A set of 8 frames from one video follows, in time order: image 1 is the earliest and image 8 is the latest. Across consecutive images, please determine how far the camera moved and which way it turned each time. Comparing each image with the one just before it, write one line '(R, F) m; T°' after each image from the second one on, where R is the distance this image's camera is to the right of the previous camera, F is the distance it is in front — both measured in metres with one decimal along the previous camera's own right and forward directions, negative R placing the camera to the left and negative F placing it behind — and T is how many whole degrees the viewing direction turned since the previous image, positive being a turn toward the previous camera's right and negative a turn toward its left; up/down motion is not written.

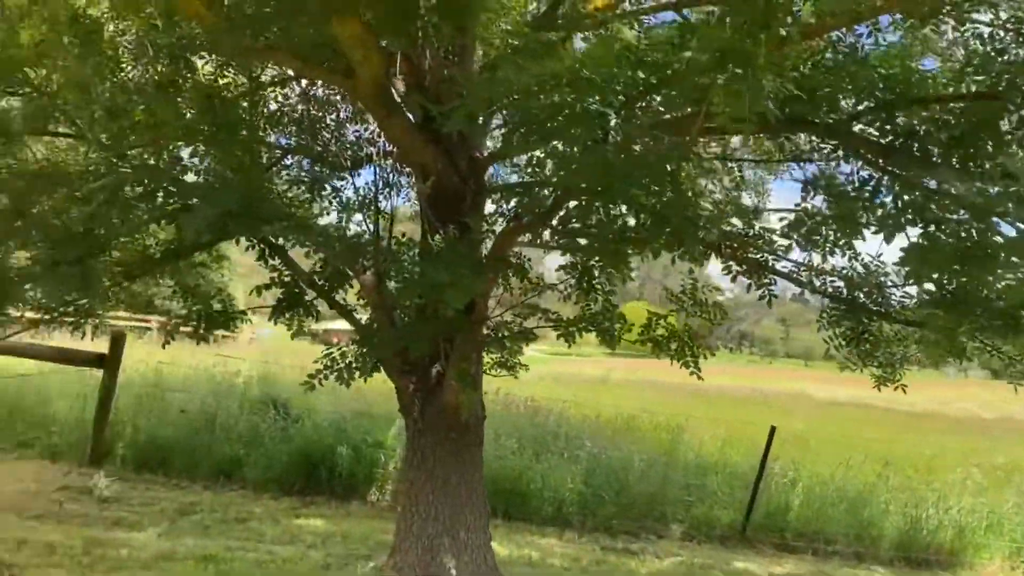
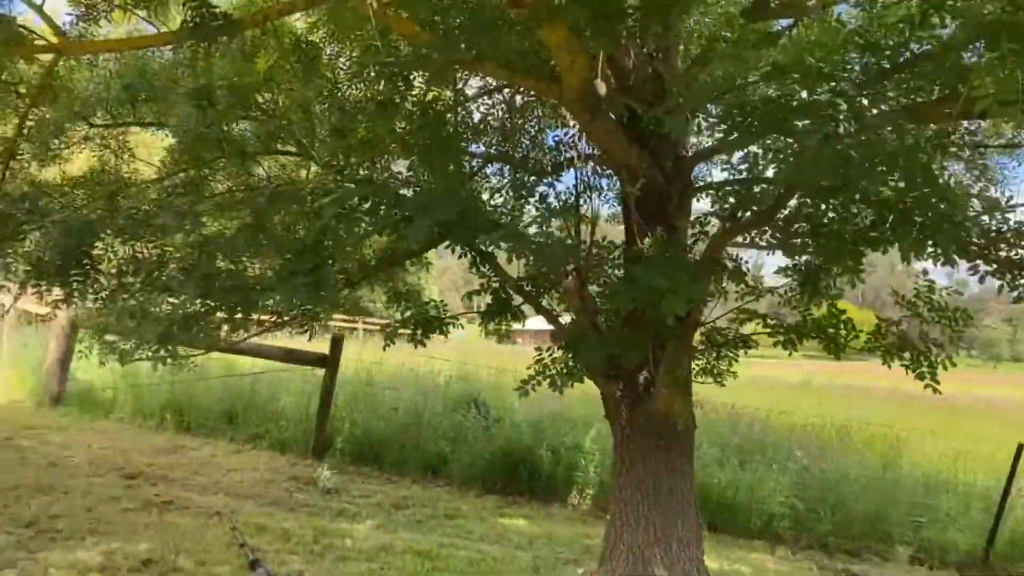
(-0.1, 0.0) m; -13°
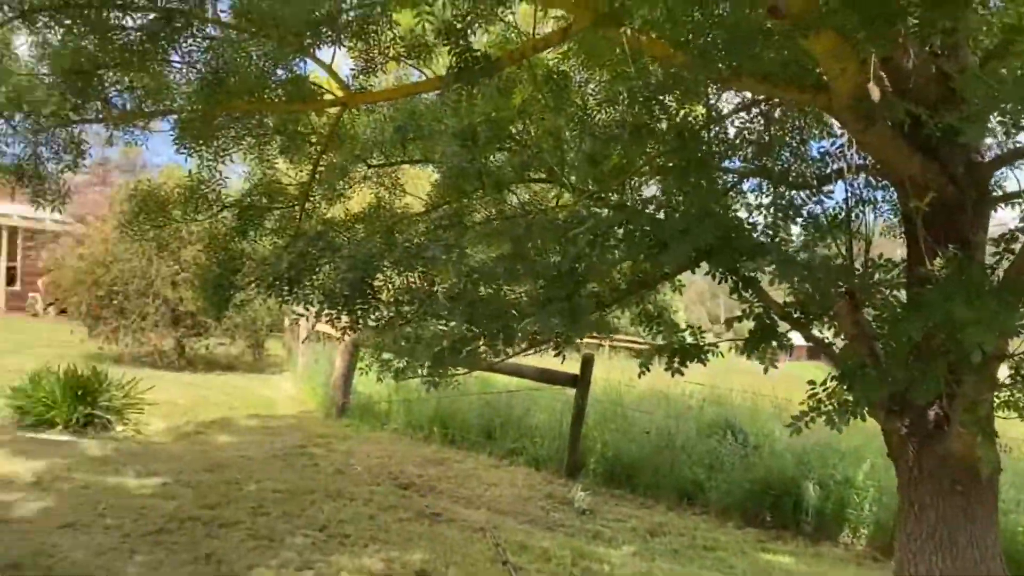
(-0.1, 0.0) m; -17°
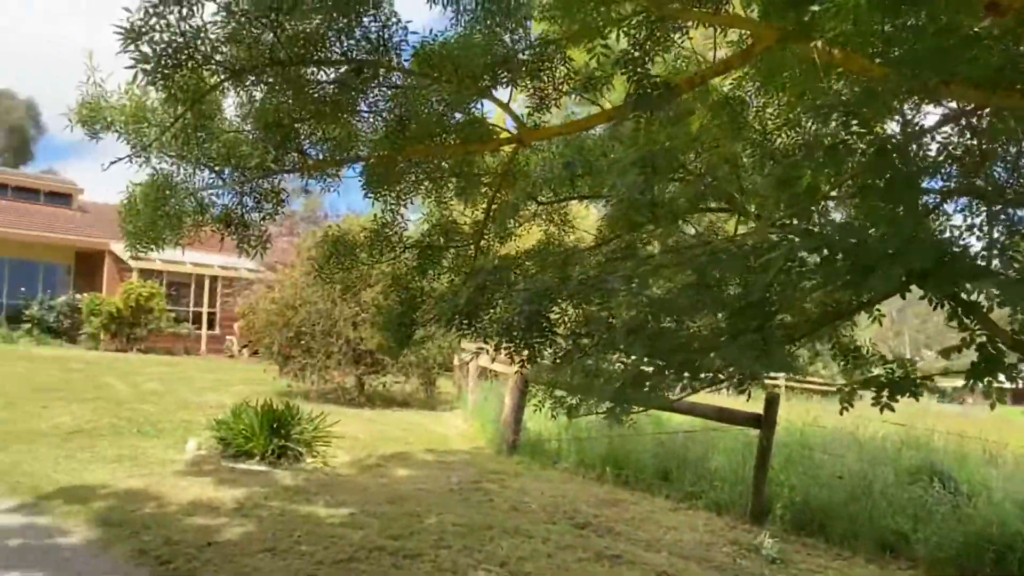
(-0.1, +0.1) m; -11°
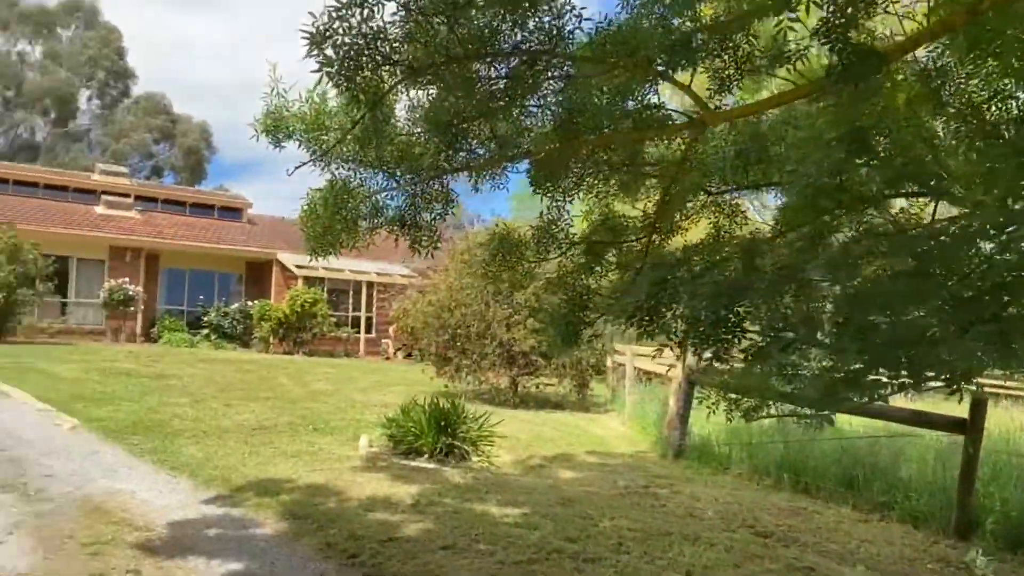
(-0.3, +0.2) m; -10°
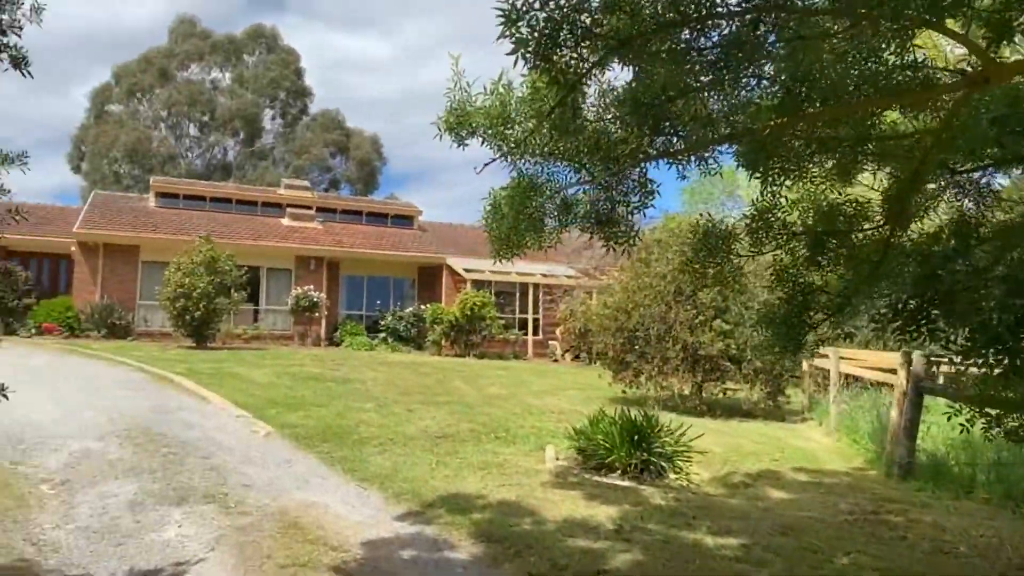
(-0.3, +0.6) m; -11°
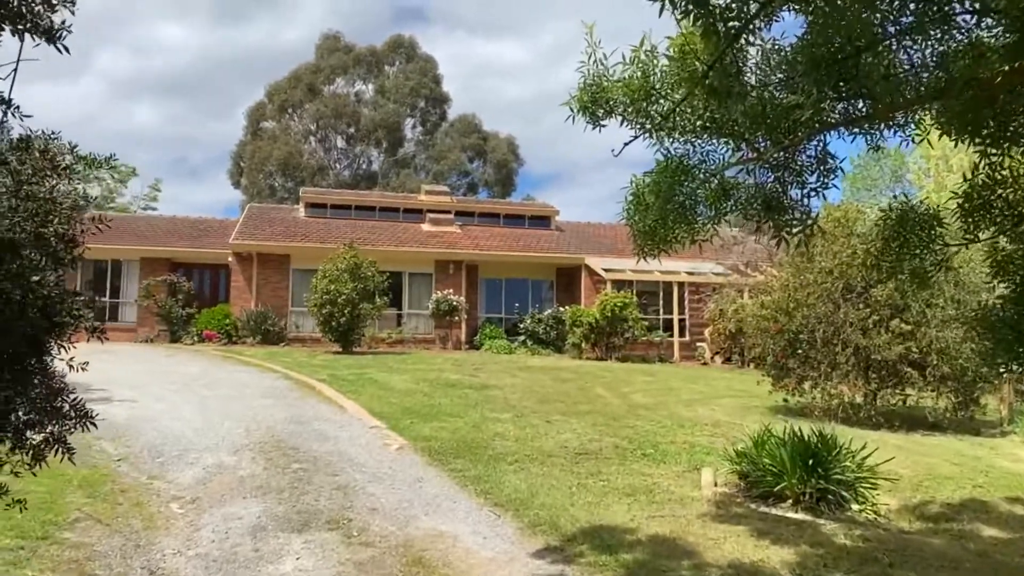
(0.0, +0.8) m; -10°
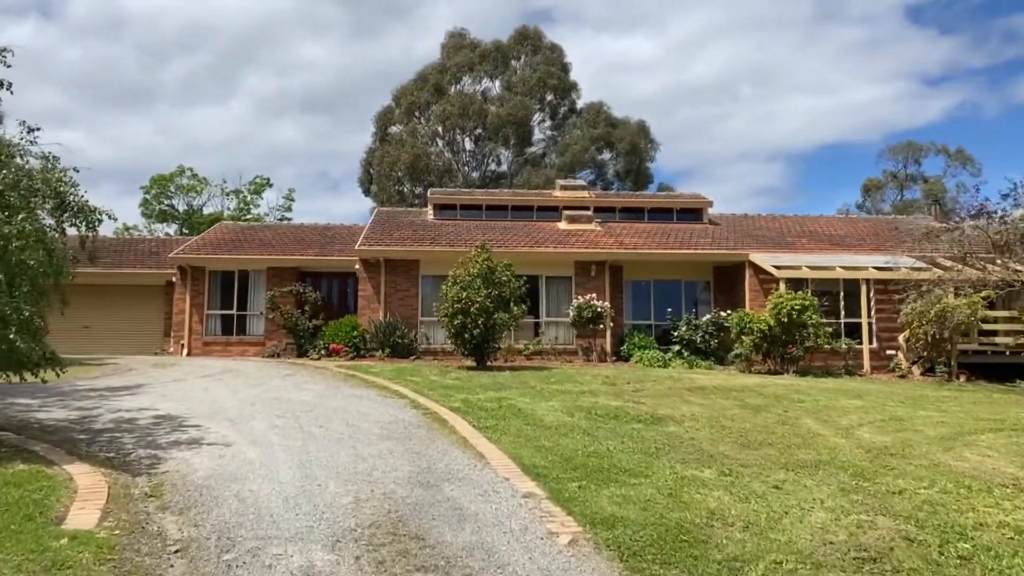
(-0.7, +2.9) m; -9°
